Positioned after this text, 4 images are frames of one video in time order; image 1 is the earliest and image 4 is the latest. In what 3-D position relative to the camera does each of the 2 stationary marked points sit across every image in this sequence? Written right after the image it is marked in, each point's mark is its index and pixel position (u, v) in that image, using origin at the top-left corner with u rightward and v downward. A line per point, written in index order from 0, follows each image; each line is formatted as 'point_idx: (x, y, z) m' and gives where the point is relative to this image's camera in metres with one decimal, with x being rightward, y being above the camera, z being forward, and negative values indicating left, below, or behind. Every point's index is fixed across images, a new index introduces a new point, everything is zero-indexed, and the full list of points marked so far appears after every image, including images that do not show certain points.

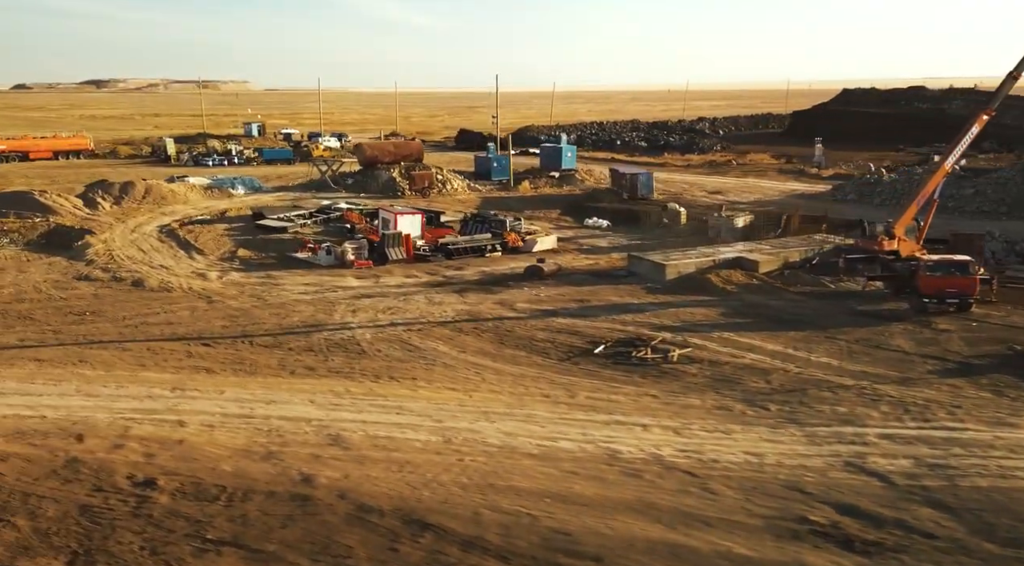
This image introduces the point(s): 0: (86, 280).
0: (-9.9, +0.2, +19.2) m
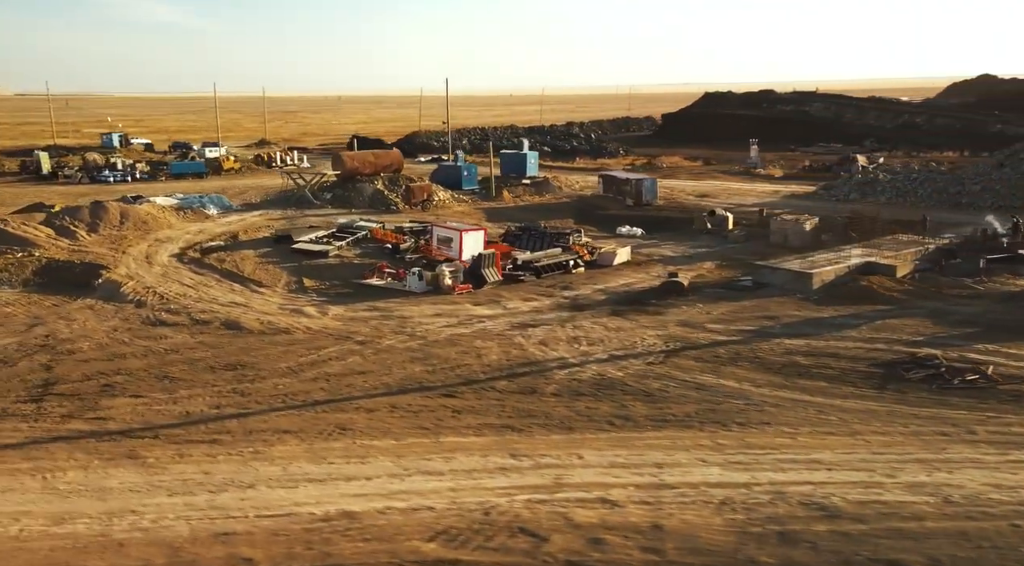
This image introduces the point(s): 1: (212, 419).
0: (-7.0, -0.6, +16.5) m
1: (-3.6, -1.7, +10.3) m
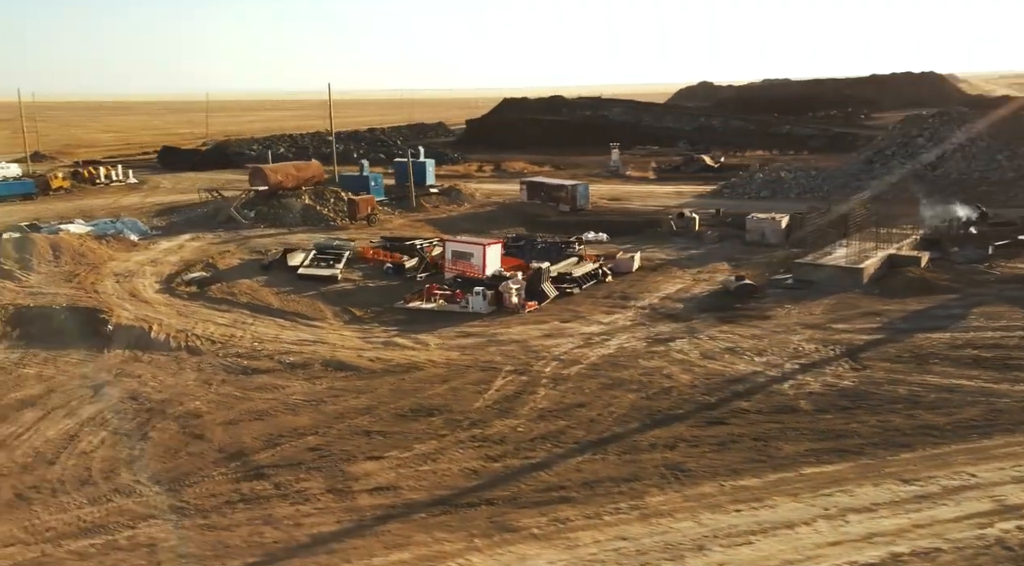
0: (-4.8, -1.3, +14.3) m
1: (0.0, -2.0, +9.0) m
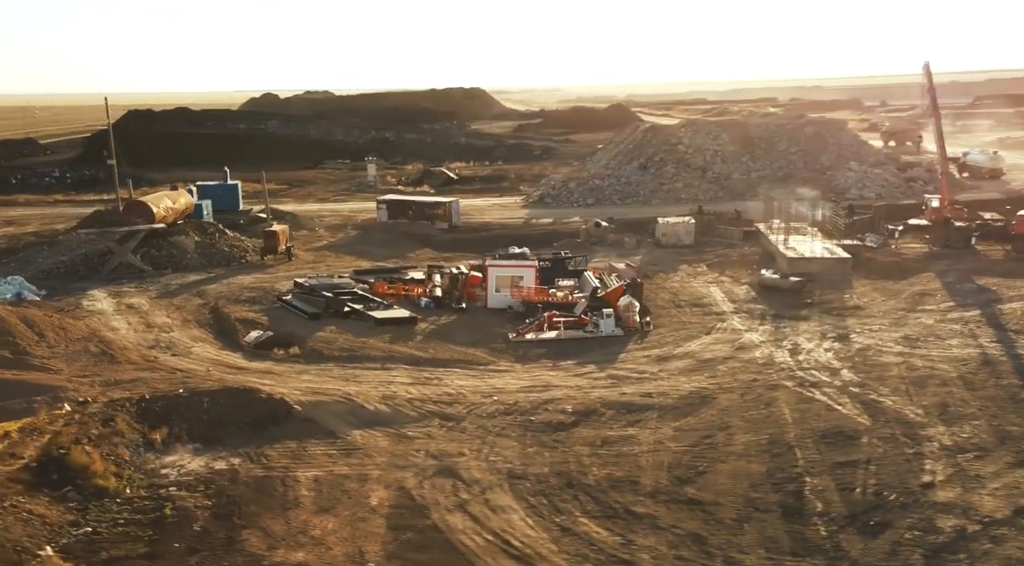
0: (-0.1, -2.0, +12.6) m
1: (+6.5, -2.2, +9.6) m
